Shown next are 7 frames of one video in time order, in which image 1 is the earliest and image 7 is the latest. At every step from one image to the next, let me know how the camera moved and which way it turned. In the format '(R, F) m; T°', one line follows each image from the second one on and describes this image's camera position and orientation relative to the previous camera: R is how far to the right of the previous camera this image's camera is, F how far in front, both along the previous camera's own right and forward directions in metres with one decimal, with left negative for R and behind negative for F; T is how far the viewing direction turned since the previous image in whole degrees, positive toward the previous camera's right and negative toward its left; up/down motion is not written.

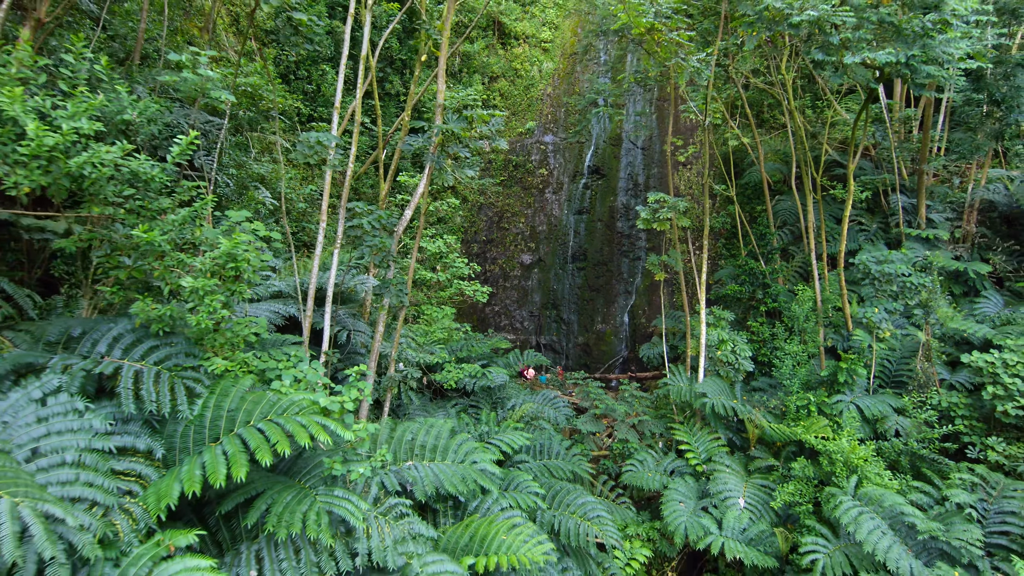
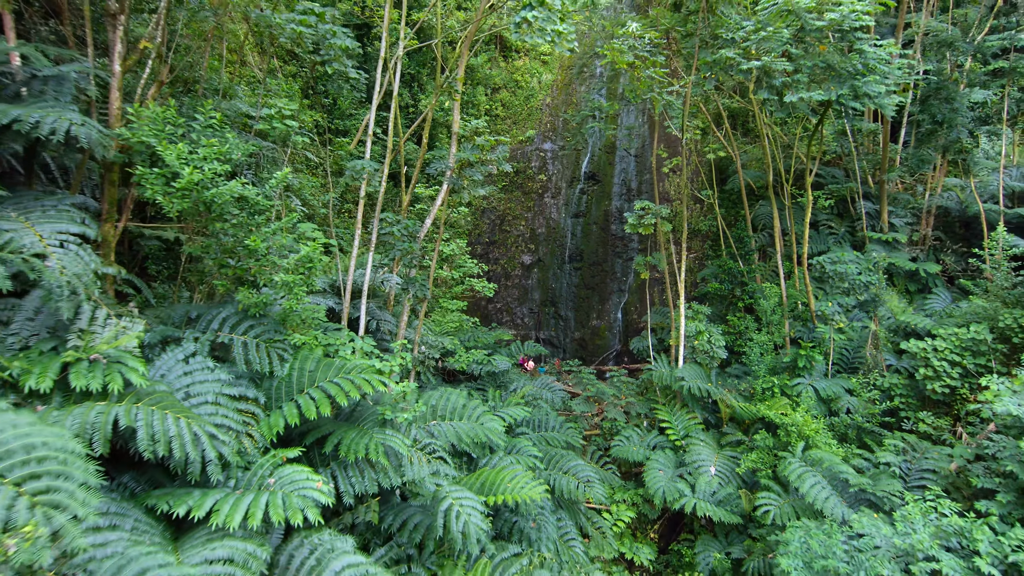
(0.0, -0.5) m; 0°
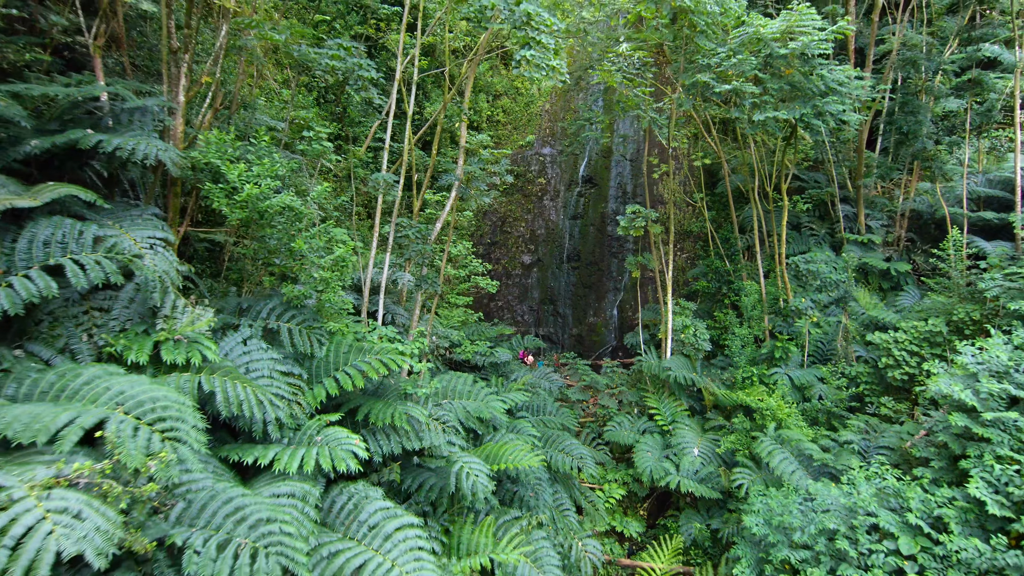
(0.0, -0.4) m; 0°
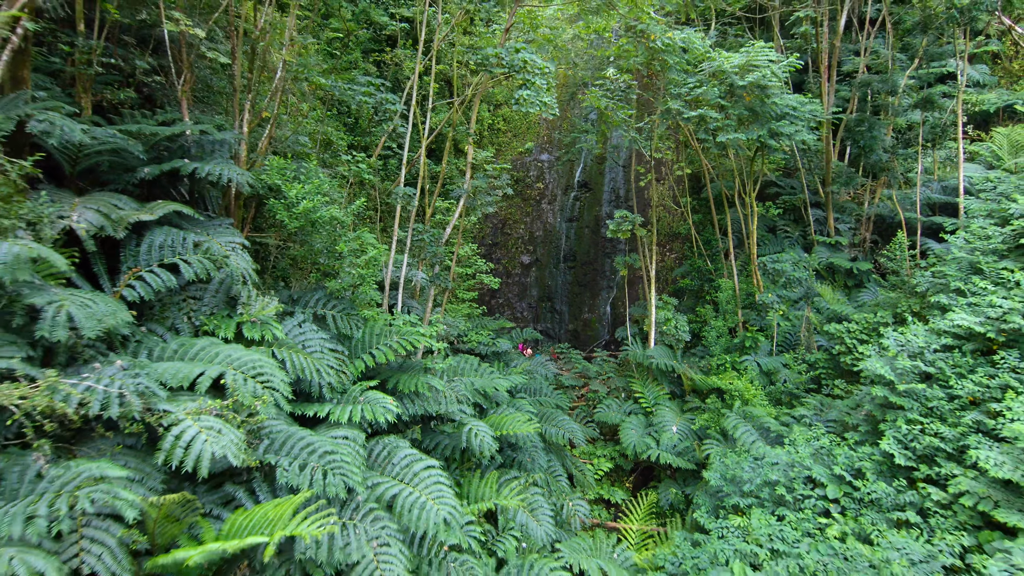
(0.0, -0.5) m; 0°
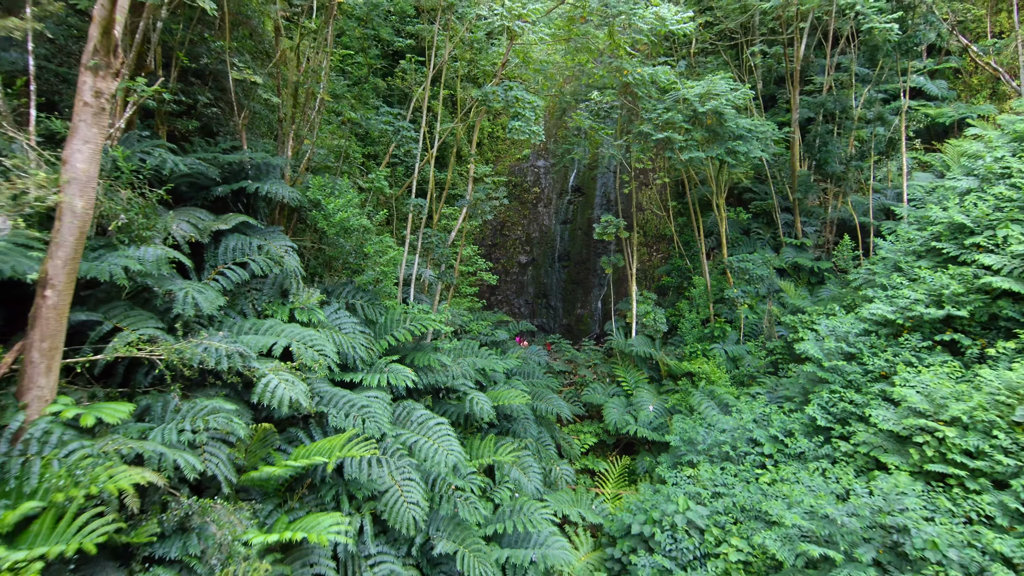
(0.0, -0.6) m; 0°
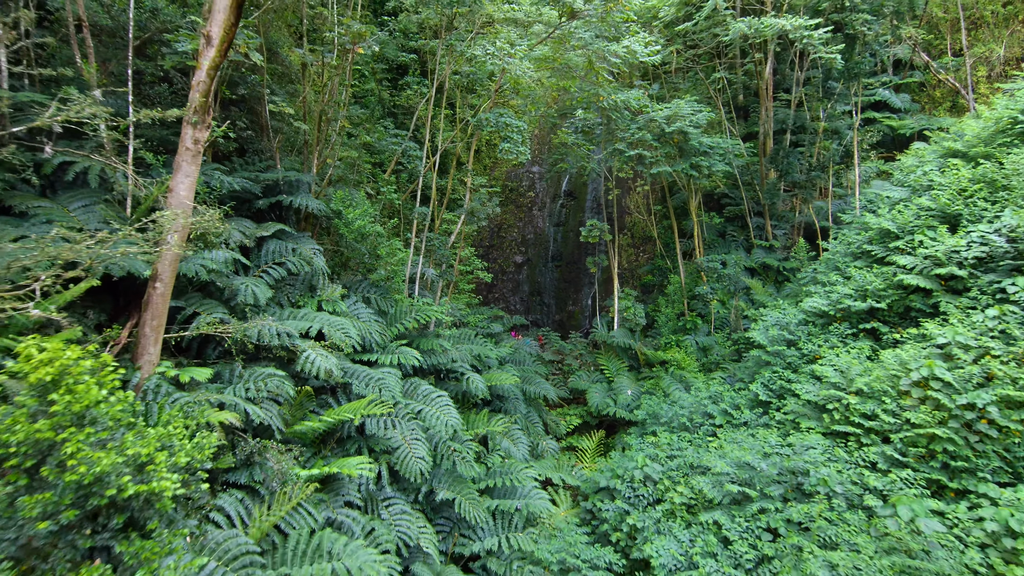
(+0.1, -0.6) m; 0°
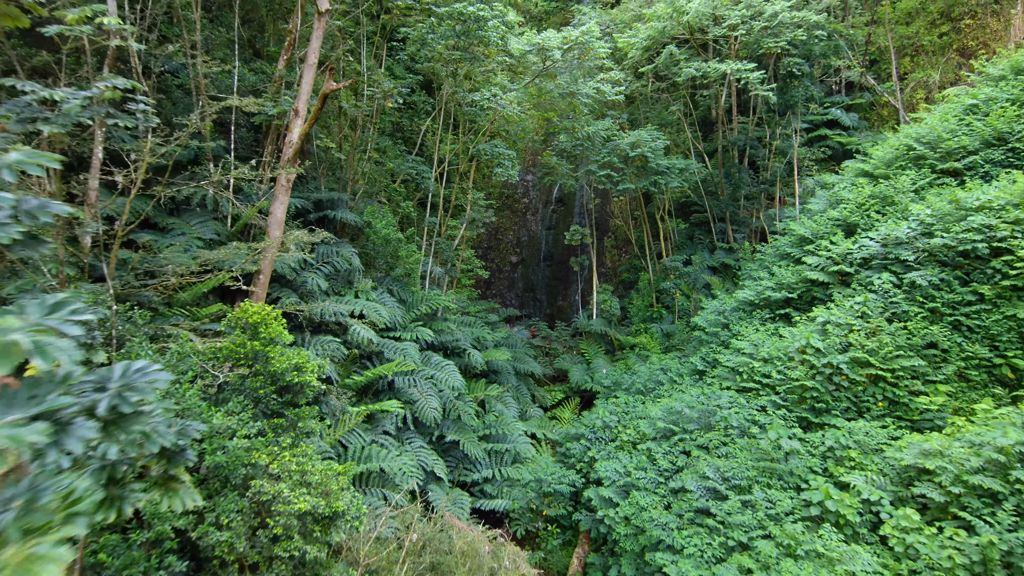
(+0.1, -1.1) m; 0°
